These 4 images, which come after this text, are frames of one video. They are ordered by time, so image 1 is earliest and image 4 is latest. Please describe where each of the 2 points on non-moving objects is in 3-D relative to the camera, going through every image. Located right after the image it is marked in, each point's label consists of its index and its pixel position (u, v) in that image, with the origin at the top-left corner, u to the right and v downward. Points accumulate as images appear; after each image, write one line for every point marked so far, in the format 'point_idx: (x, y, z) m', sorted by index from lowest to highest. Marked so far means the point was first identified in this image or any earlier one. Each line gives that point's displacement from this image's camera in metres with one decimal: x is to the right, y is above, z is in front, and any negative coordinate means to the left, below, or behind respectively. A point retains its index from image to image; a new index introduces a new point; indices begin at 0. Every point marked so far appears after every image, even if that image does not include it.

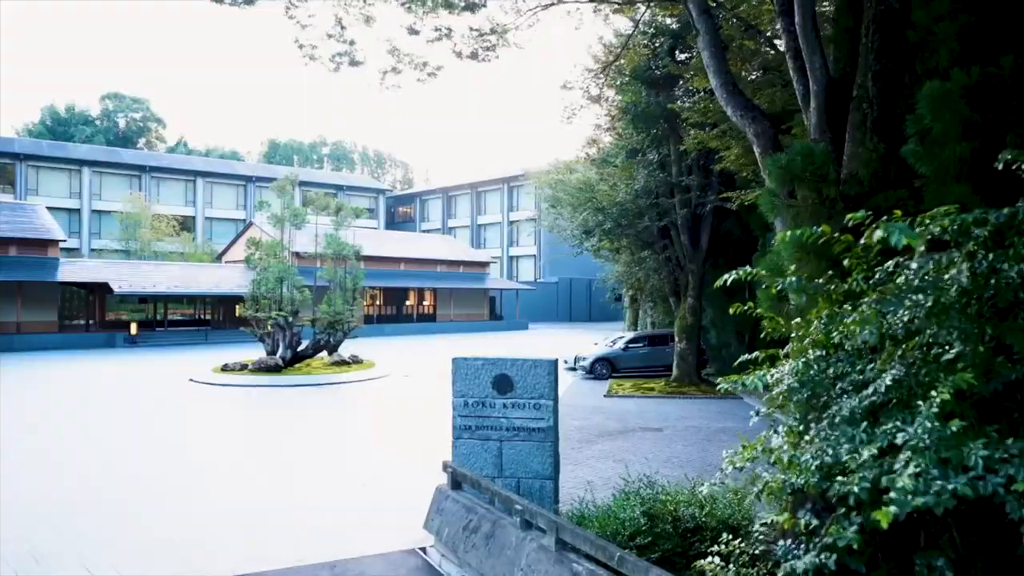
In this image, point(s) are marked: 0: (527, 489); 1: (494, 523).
0: (+0.1, -1.9, +7.1) m
1: (-0.1, -1.8, +5.7) m
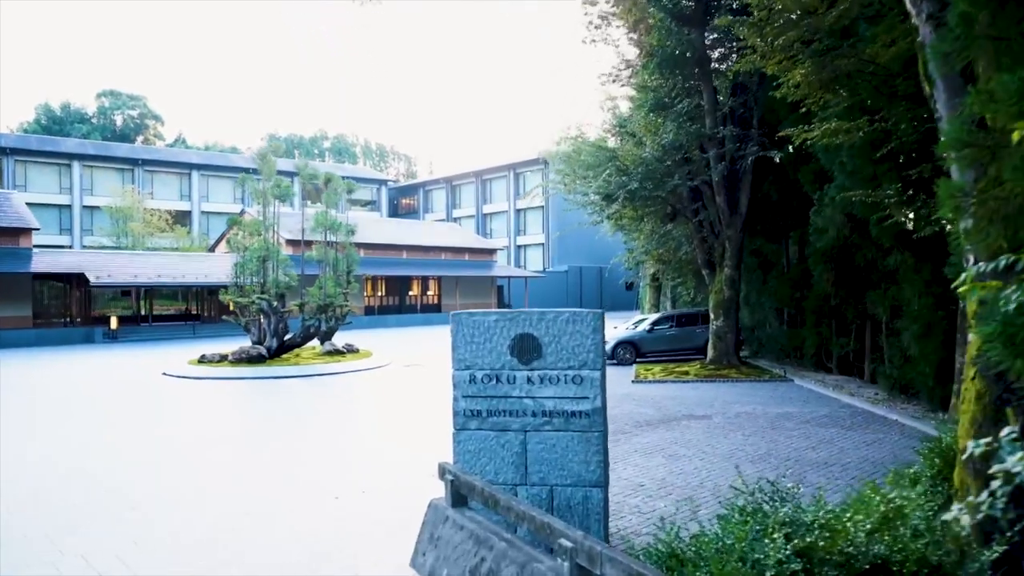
0: (+0.3, -1.4, +4.9) m
1: (0.0, -1.3, +3.5) m
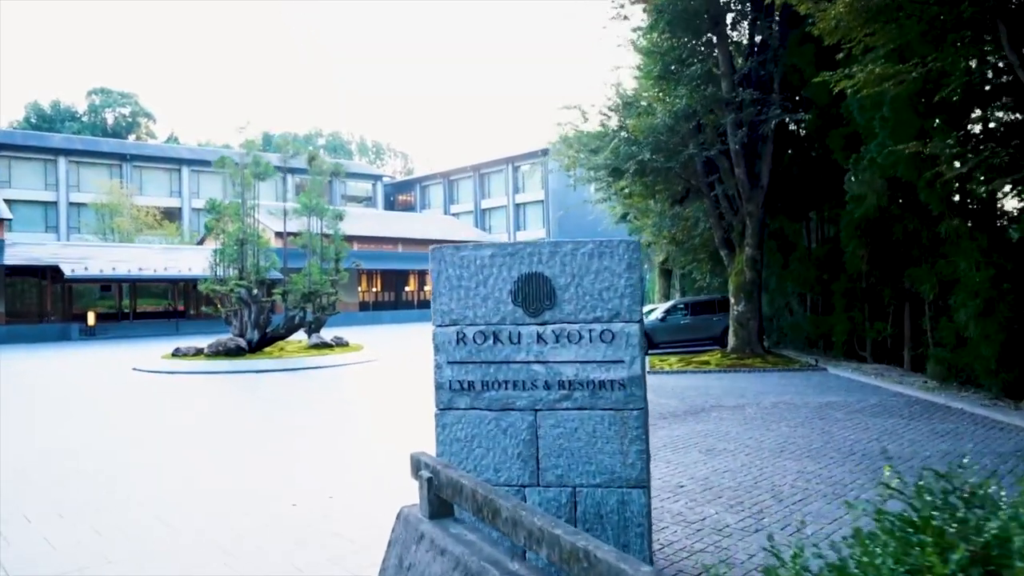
0: (+0.4, -1.0, +3.5) m
1: (+0.1, -0.9, +2.1) m
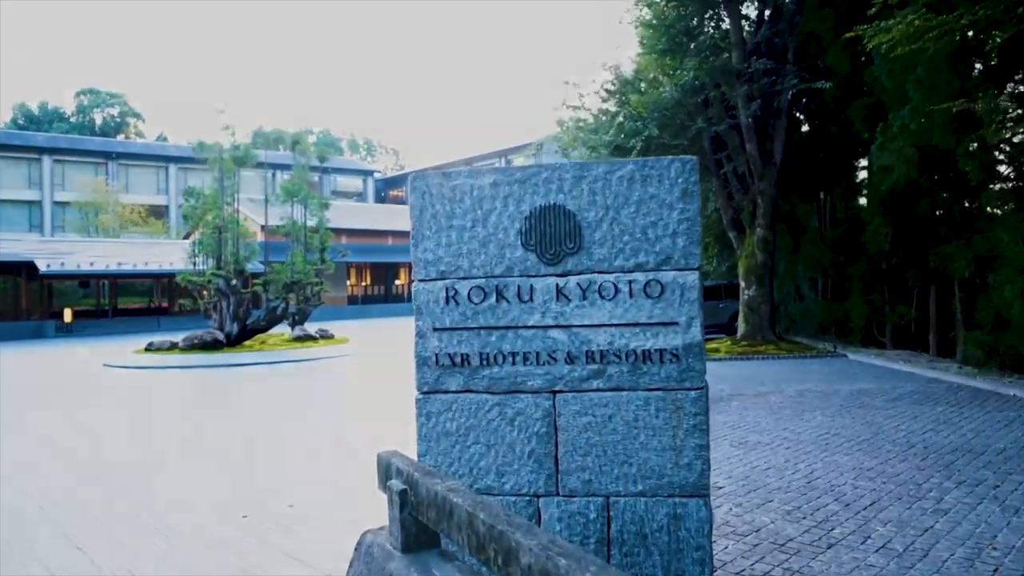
0: (+0.4, -0.8, +2.6) m
1: (+0.1, -0.7, +1.1) m
